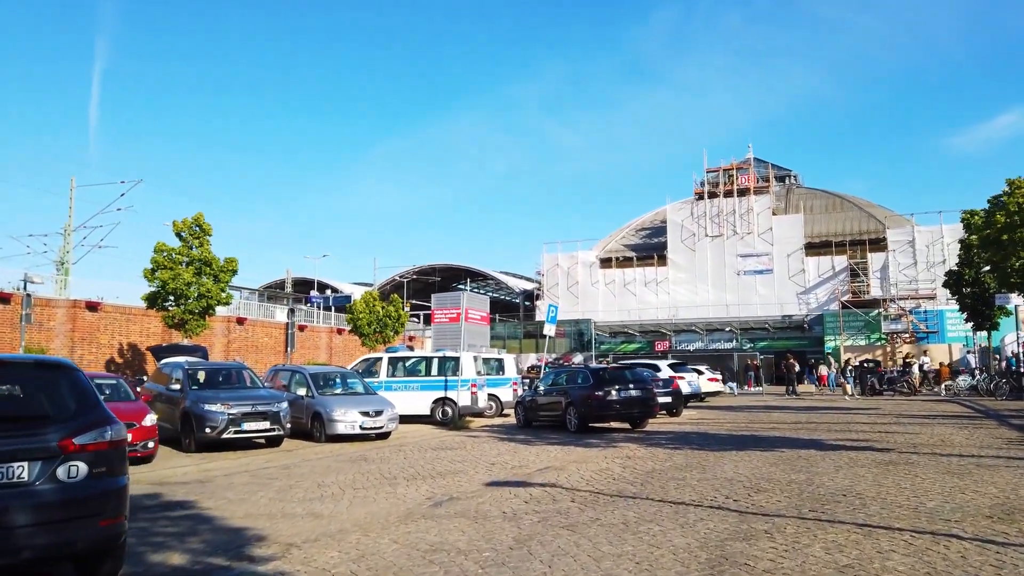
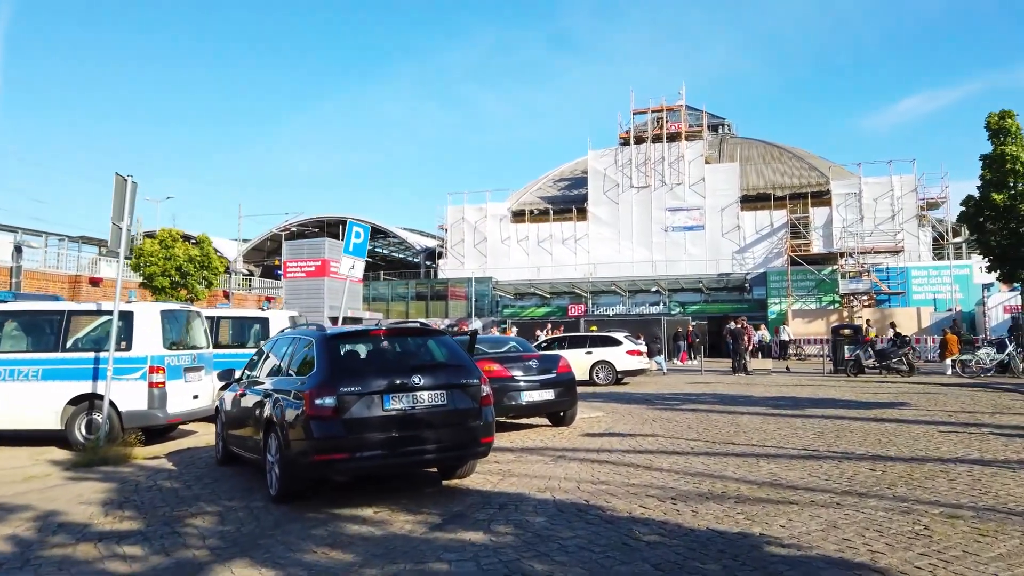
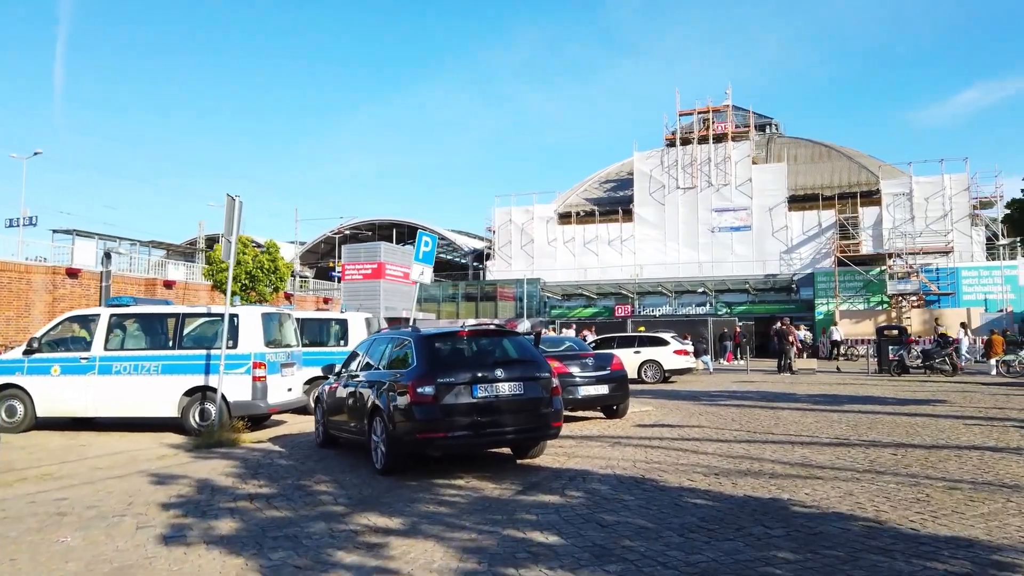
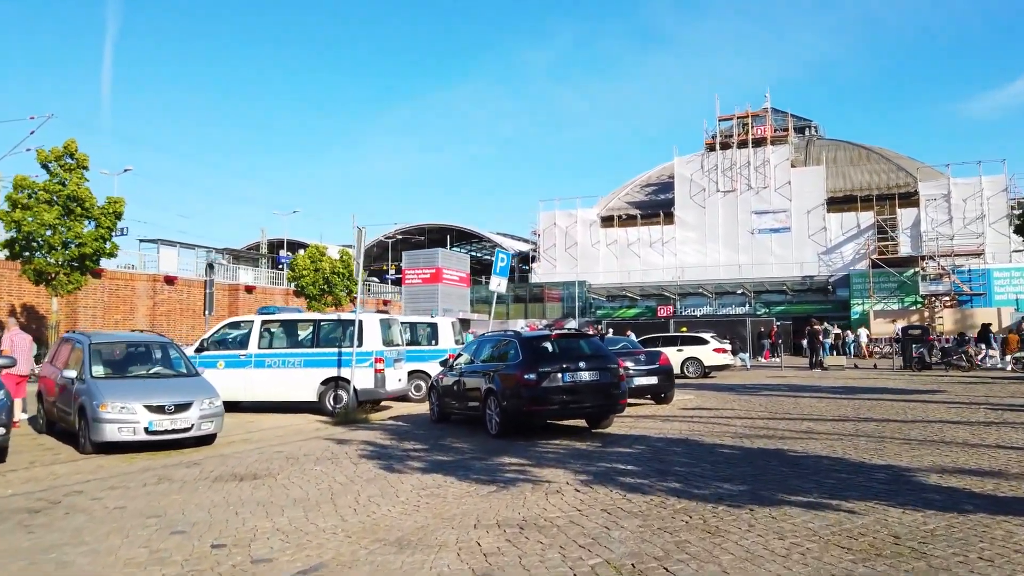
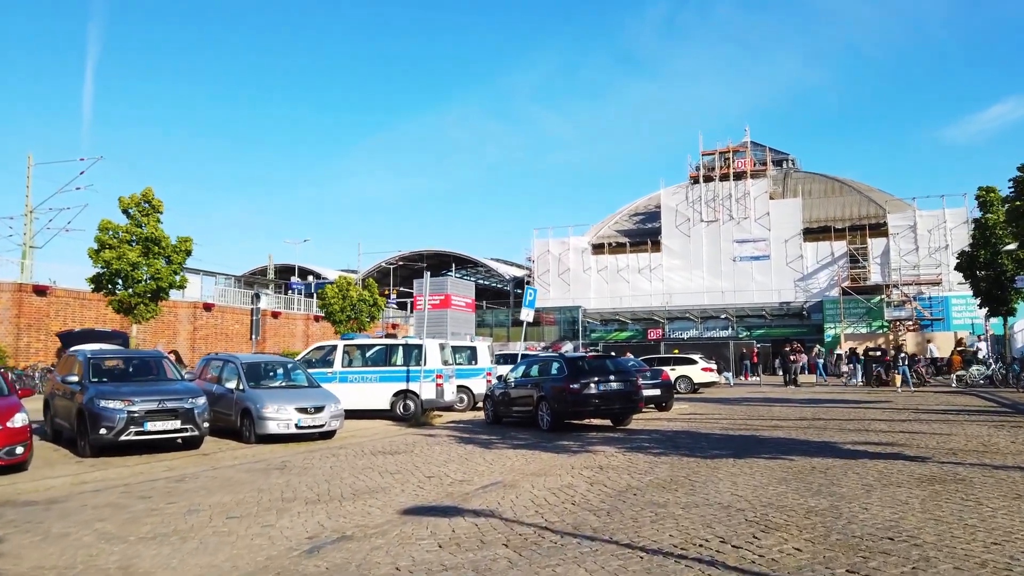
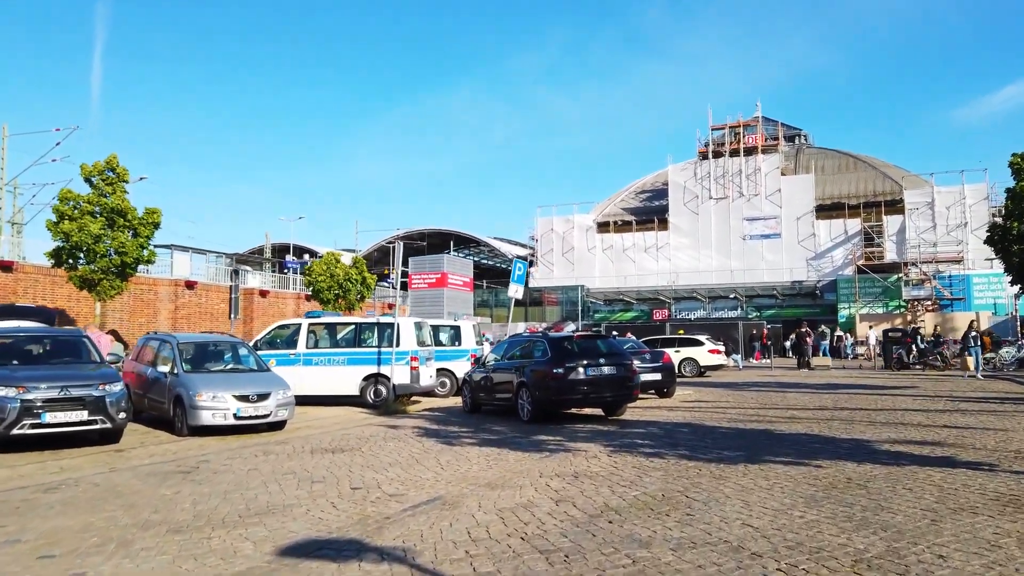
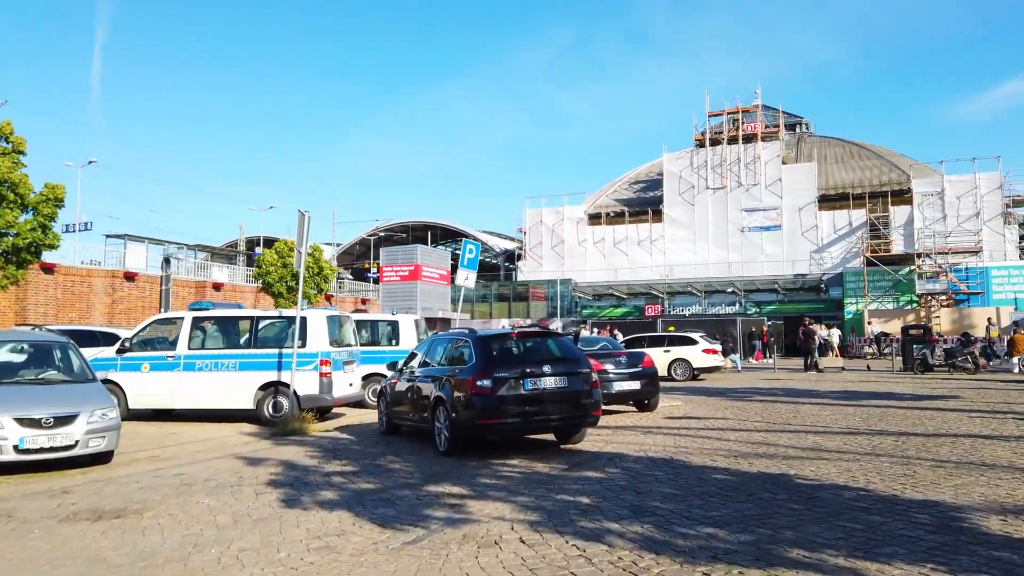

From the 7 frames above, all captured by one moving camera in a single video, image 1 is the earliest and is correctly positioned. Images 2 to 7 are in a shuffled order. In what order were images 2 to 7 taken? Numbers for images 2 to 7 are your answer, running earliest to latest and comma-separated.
5, 6, 4, 7, 3, 2
